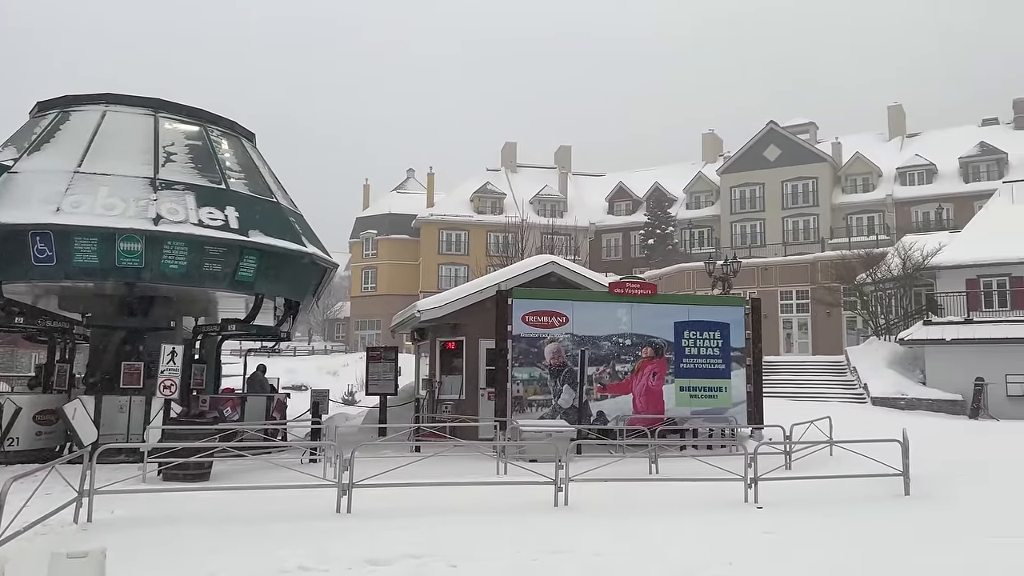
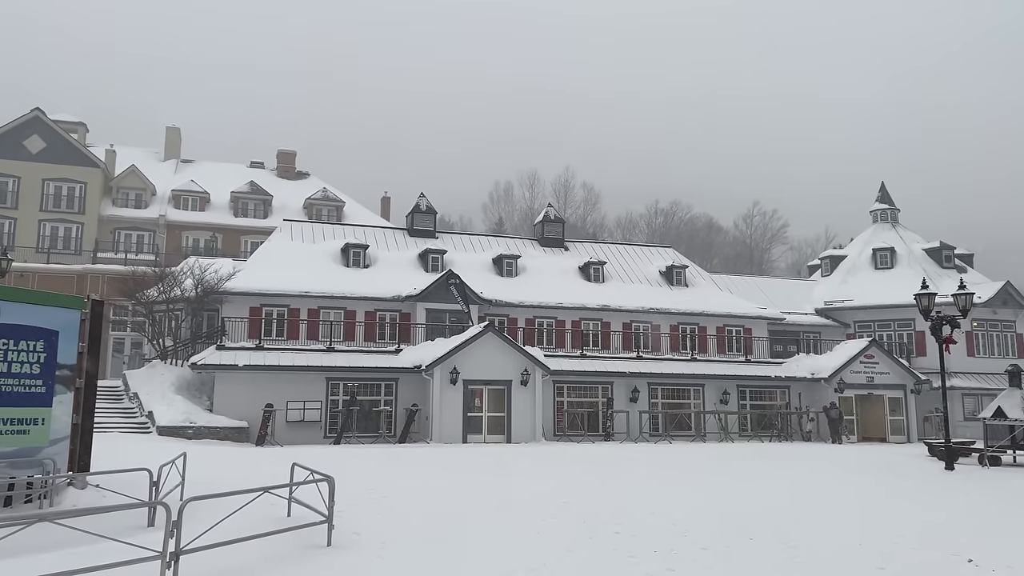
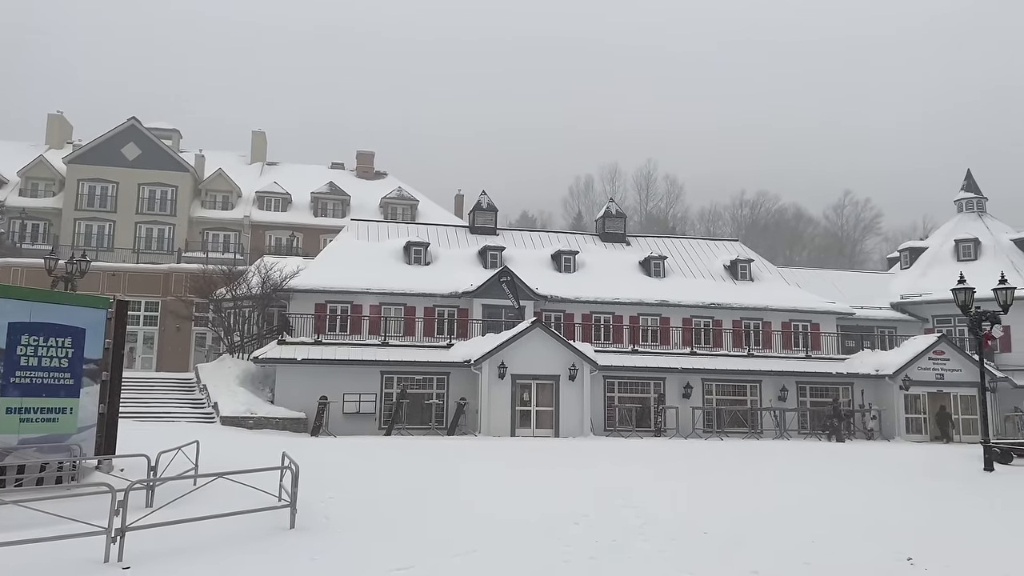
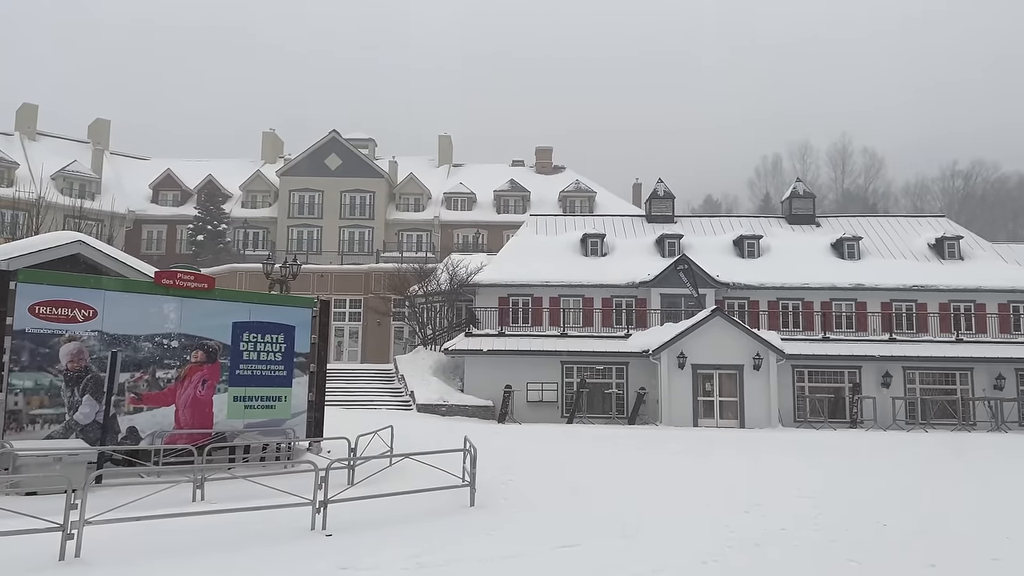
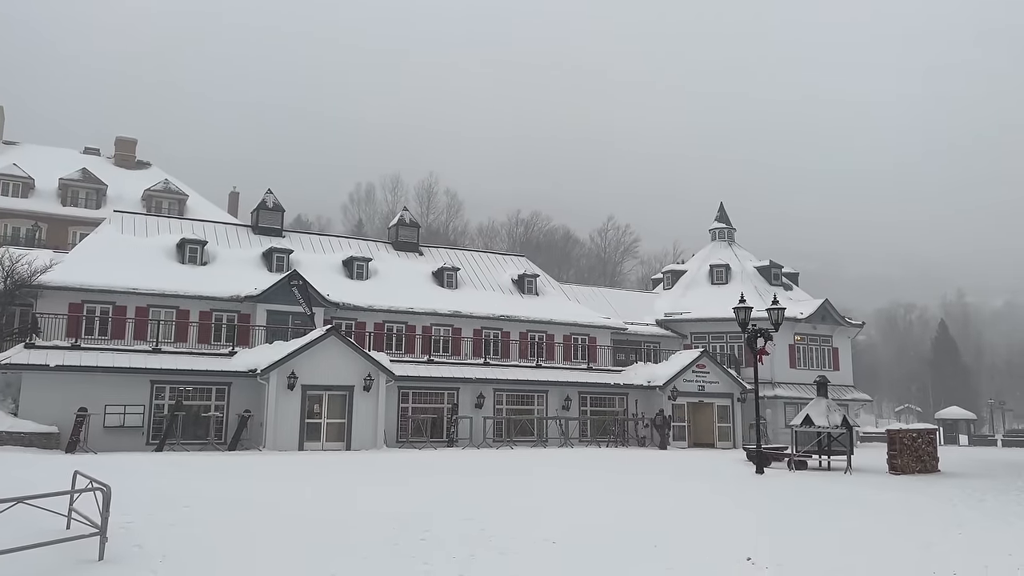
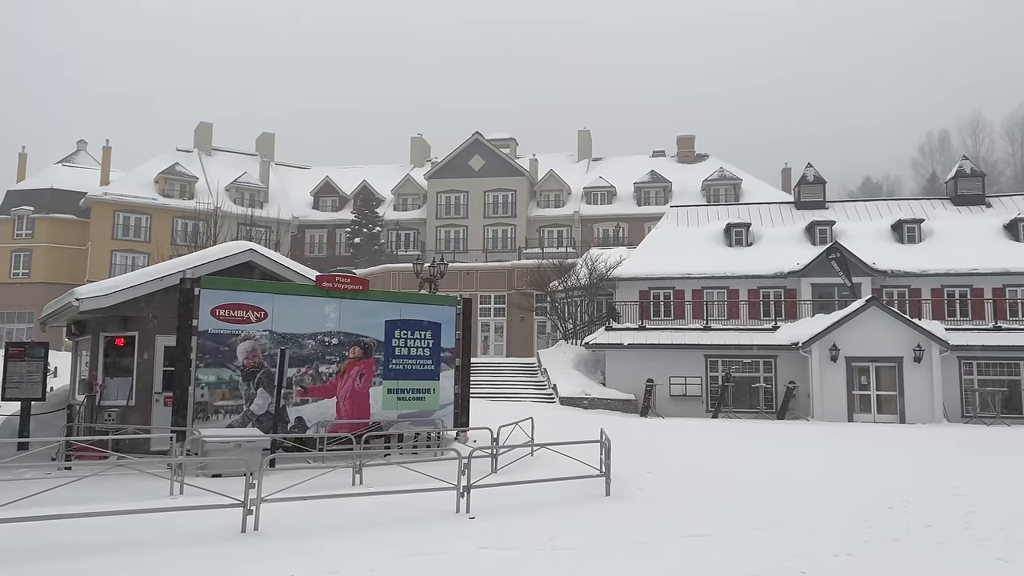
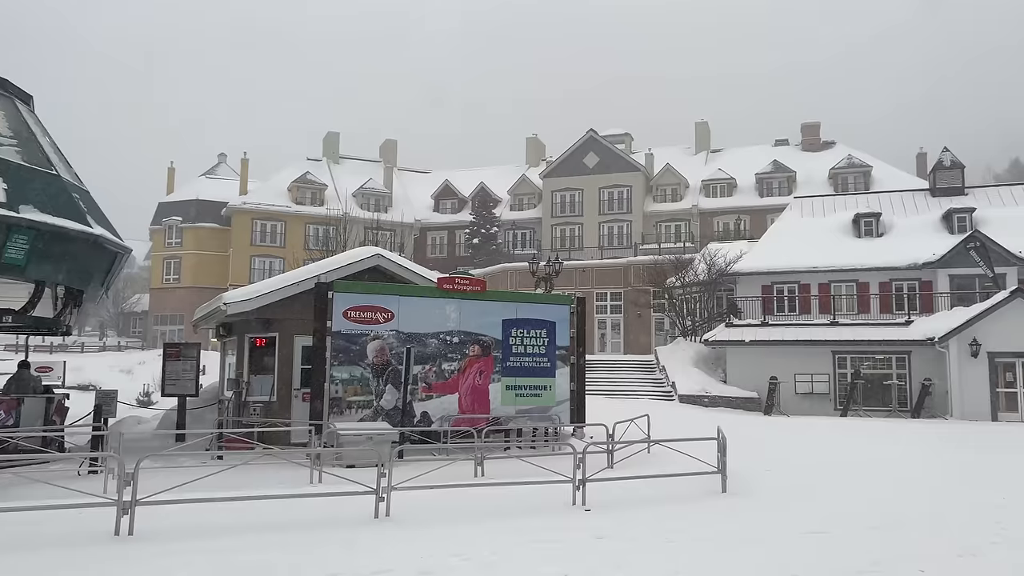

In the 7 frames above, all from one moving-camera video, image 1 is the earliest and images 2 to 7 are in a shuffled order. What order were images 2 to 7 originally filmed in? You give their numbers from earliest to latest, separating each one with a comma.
7, 6, 4, 3, 5, 2
